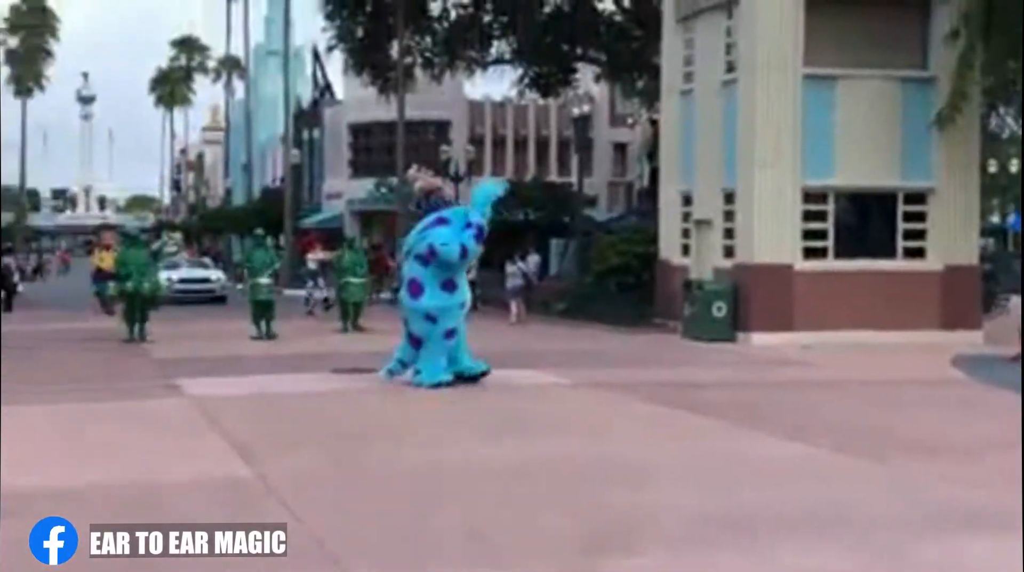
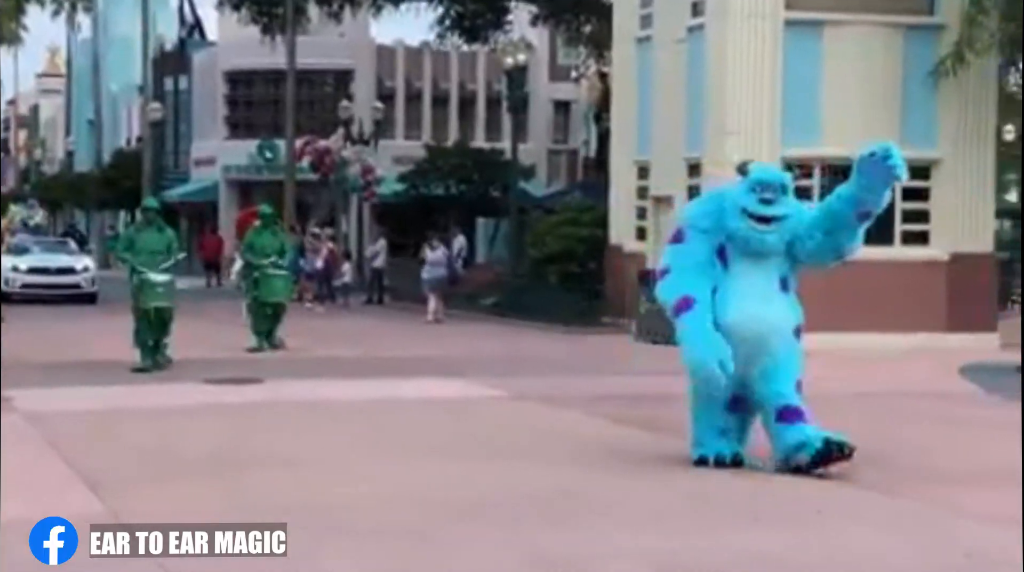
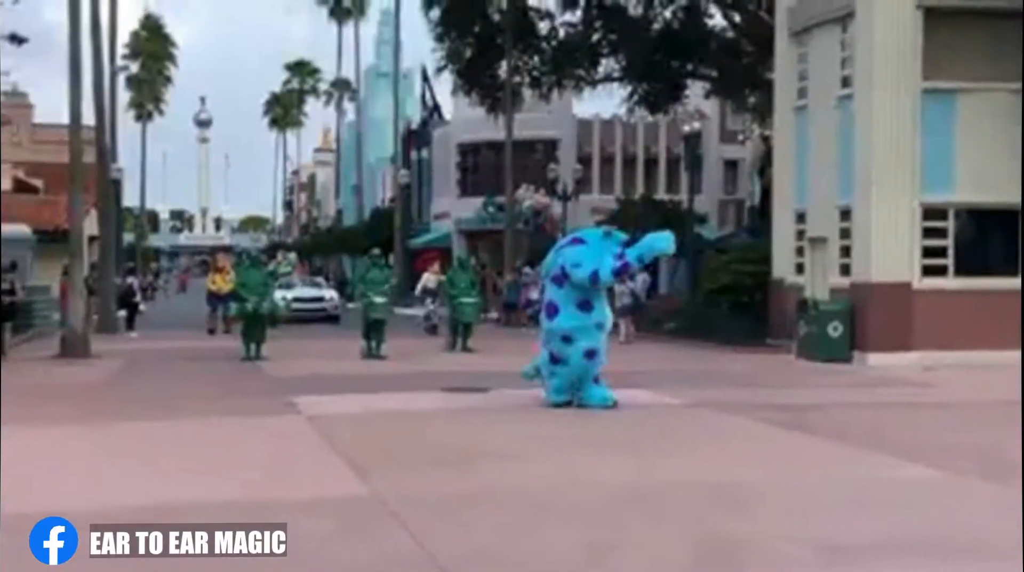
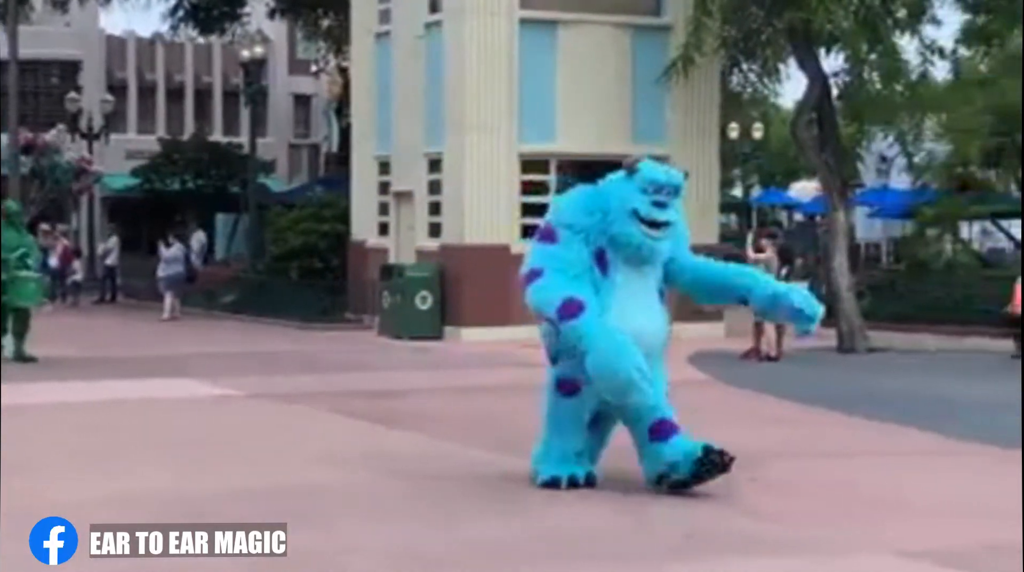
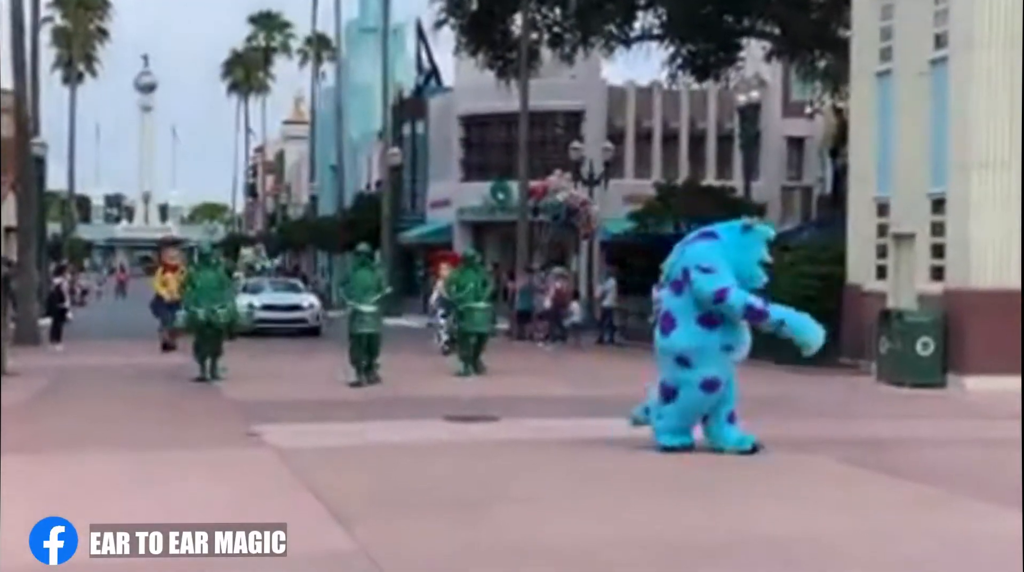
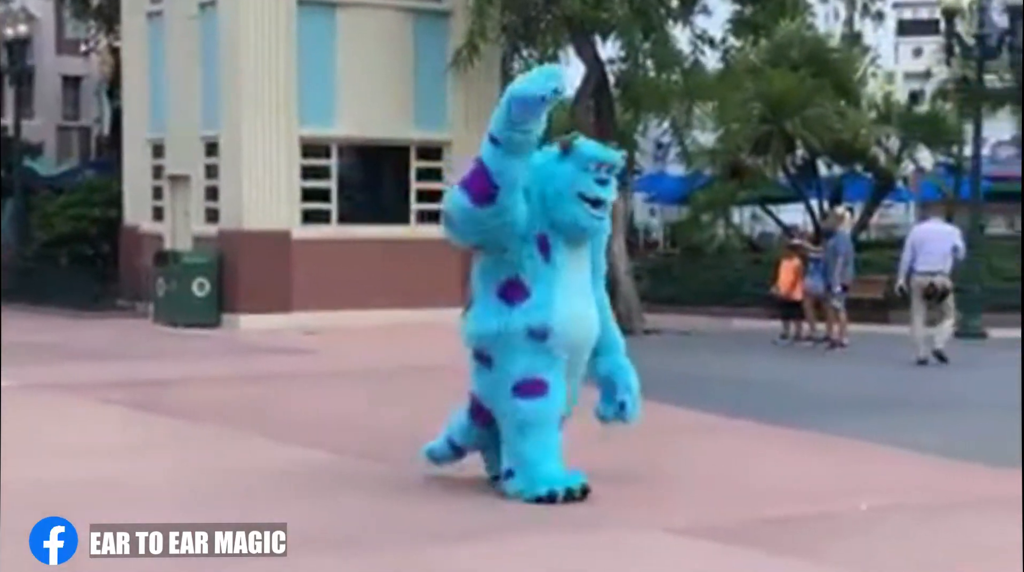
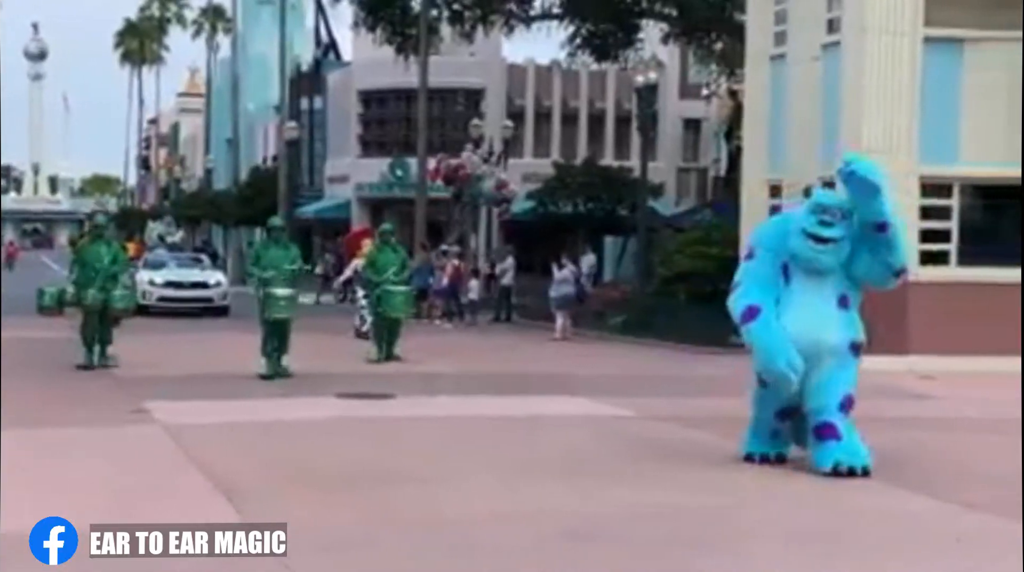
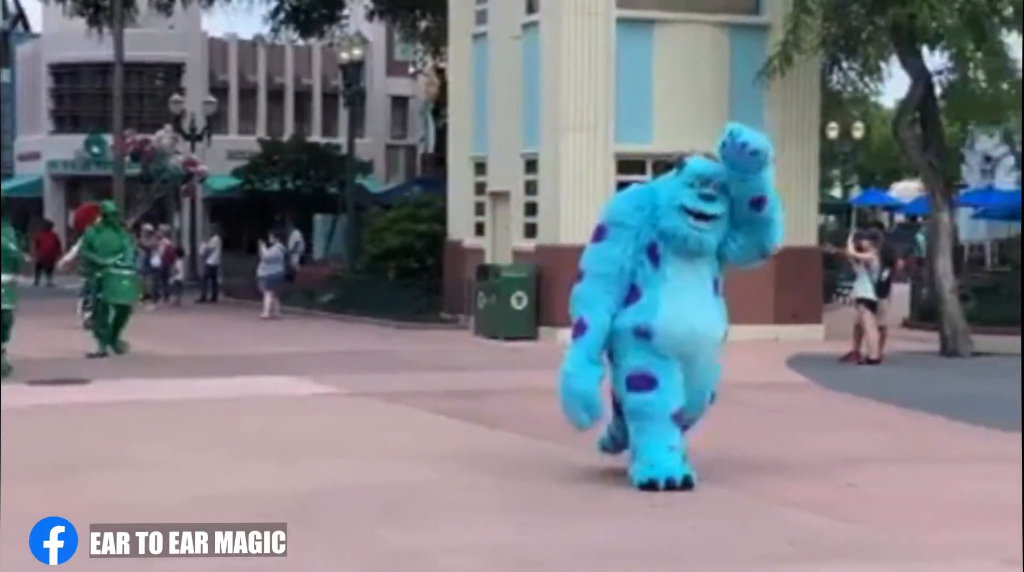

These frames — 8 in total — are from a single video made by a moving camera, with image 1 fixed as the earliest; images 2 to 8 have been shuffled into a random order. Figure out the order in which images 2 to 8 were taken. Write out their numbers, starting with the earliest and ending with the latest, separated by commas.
3, 5, 7, 2, 8, 4, 6
